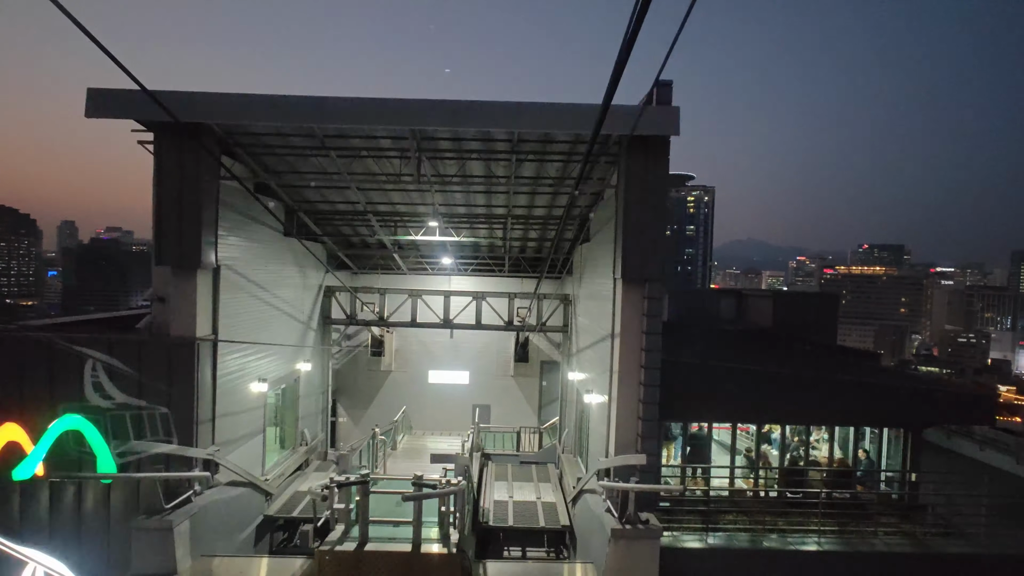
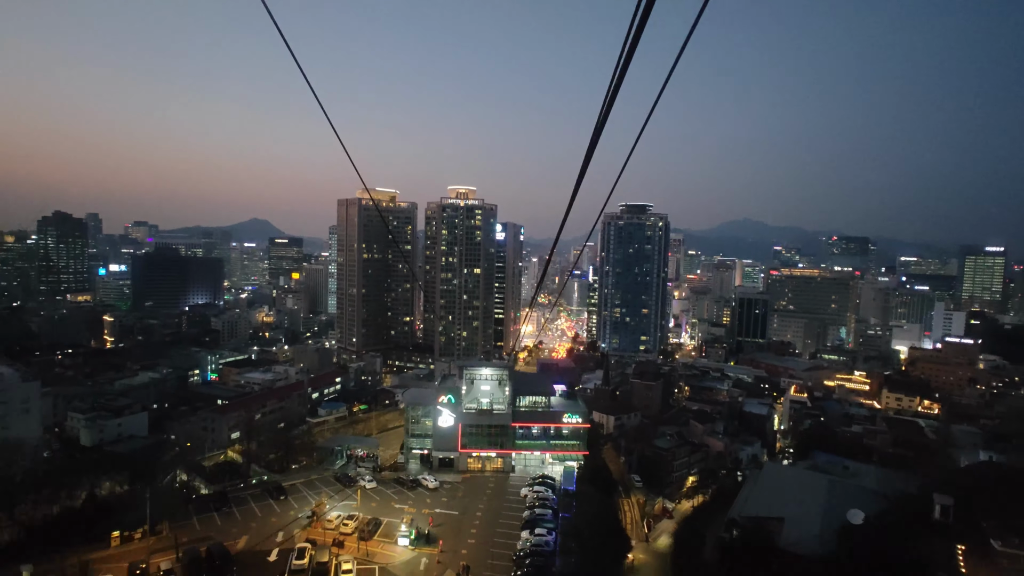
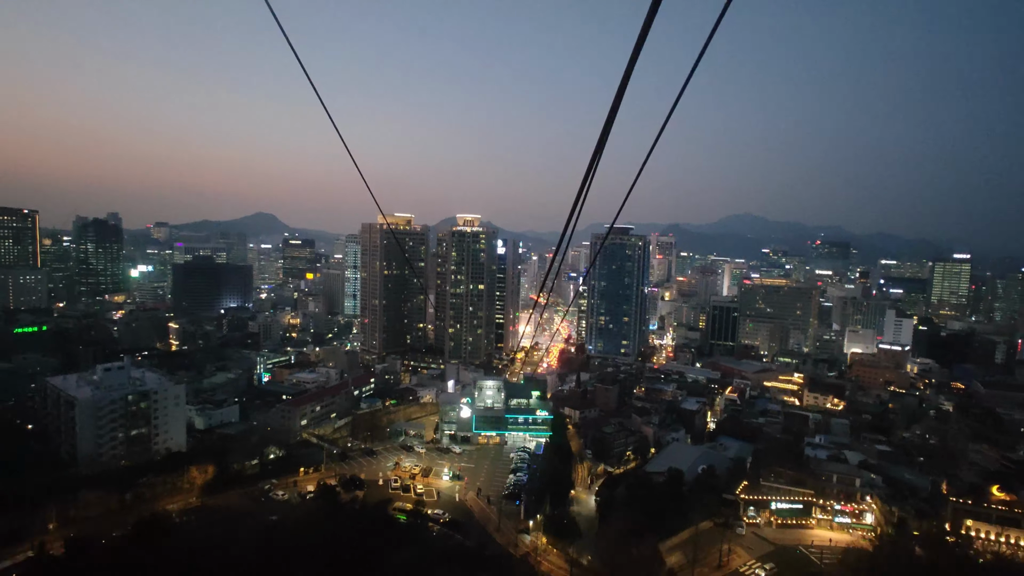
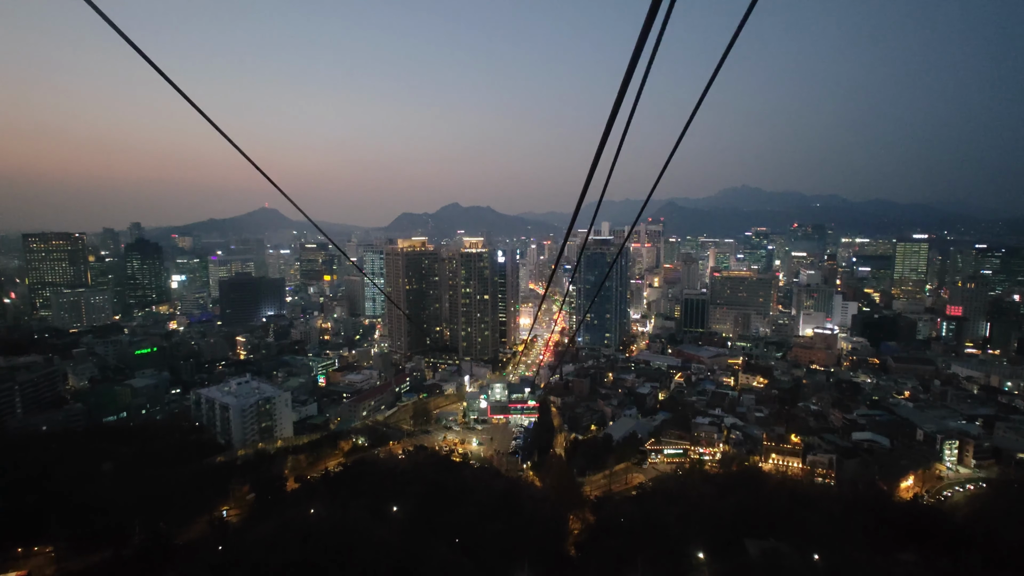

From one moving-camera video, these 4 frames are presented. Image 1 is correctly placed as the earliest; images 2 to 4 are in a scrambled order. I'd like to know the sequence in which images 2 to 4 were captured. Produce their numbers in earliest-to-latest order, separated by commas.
2, 3, 4
